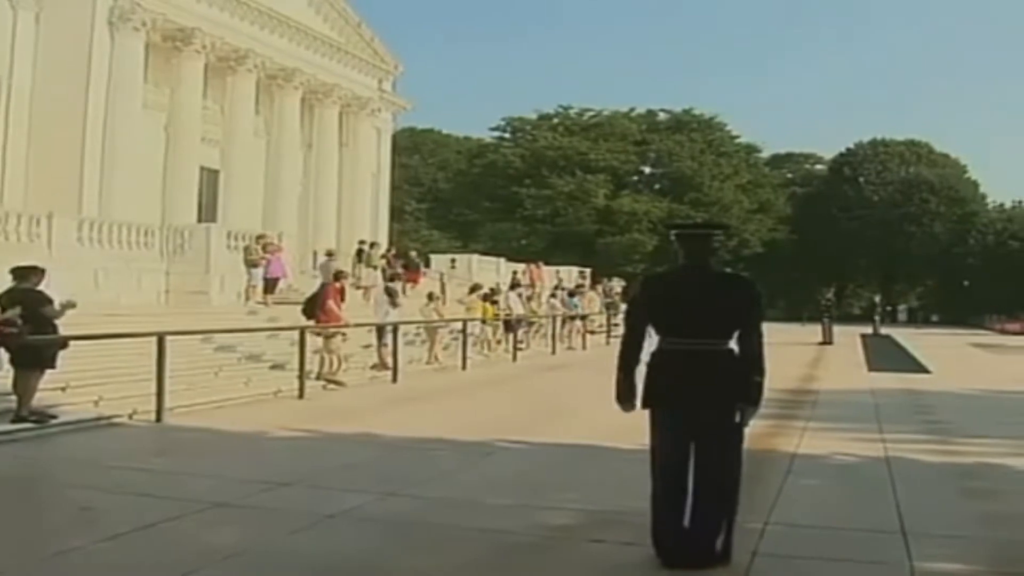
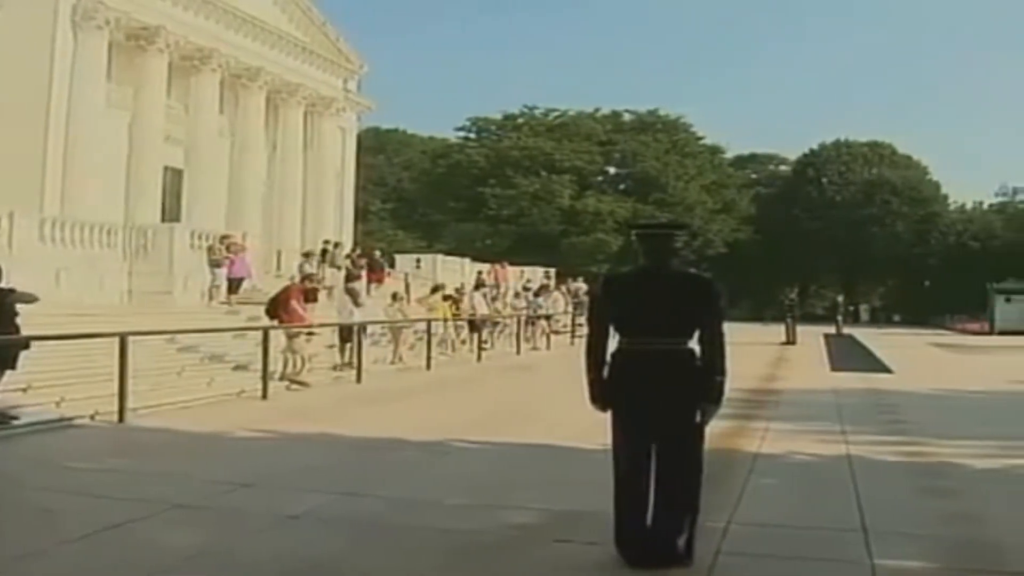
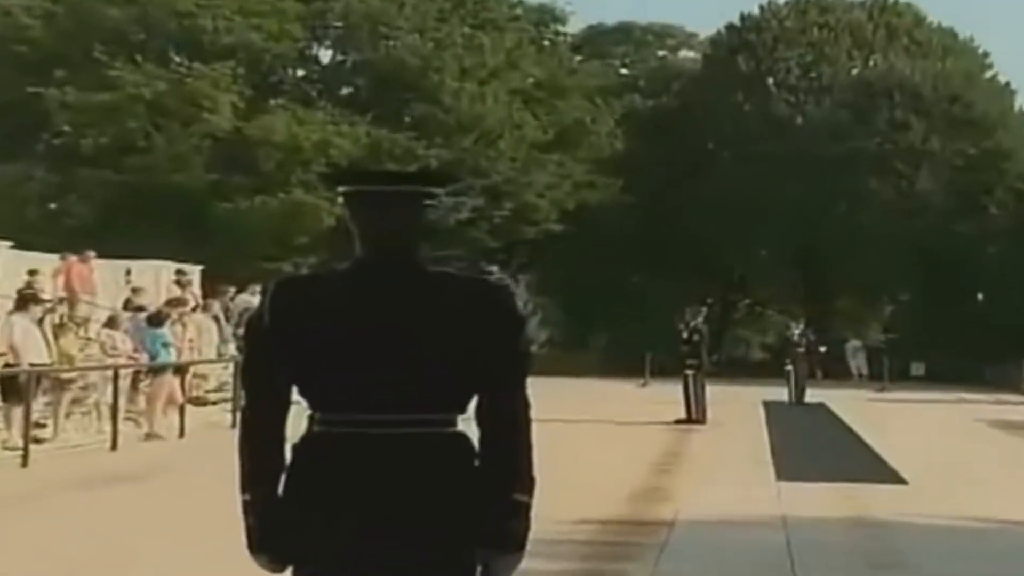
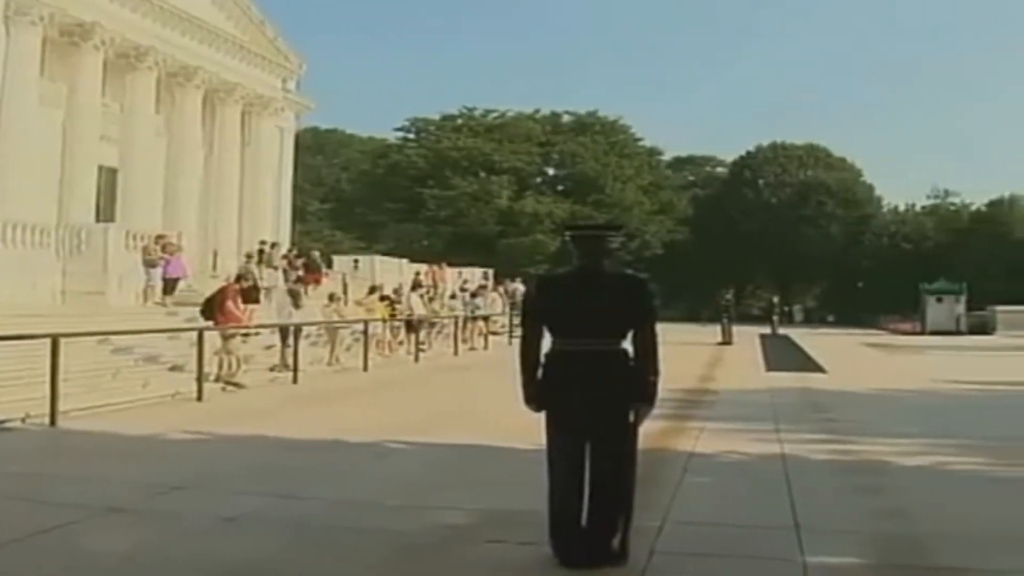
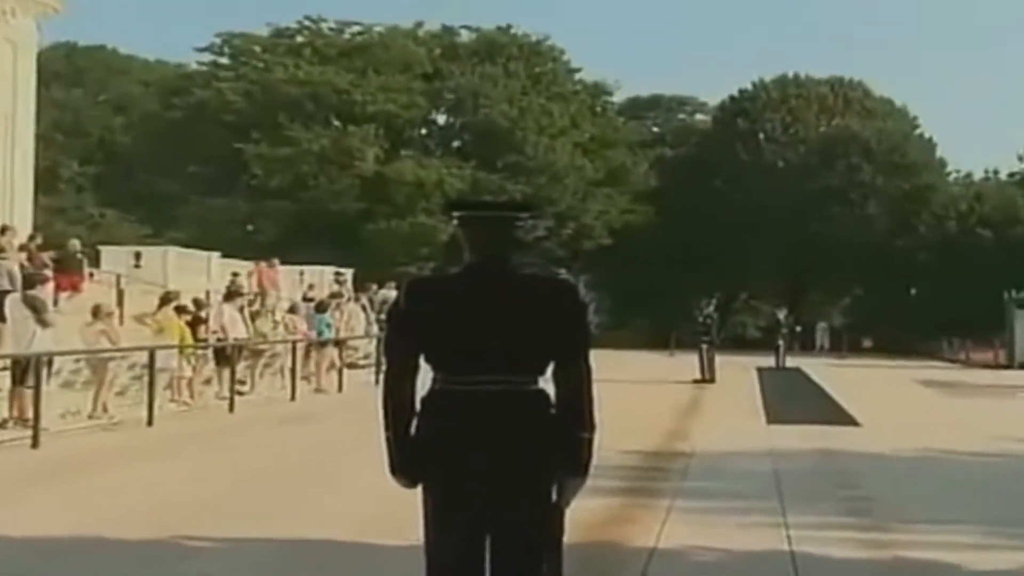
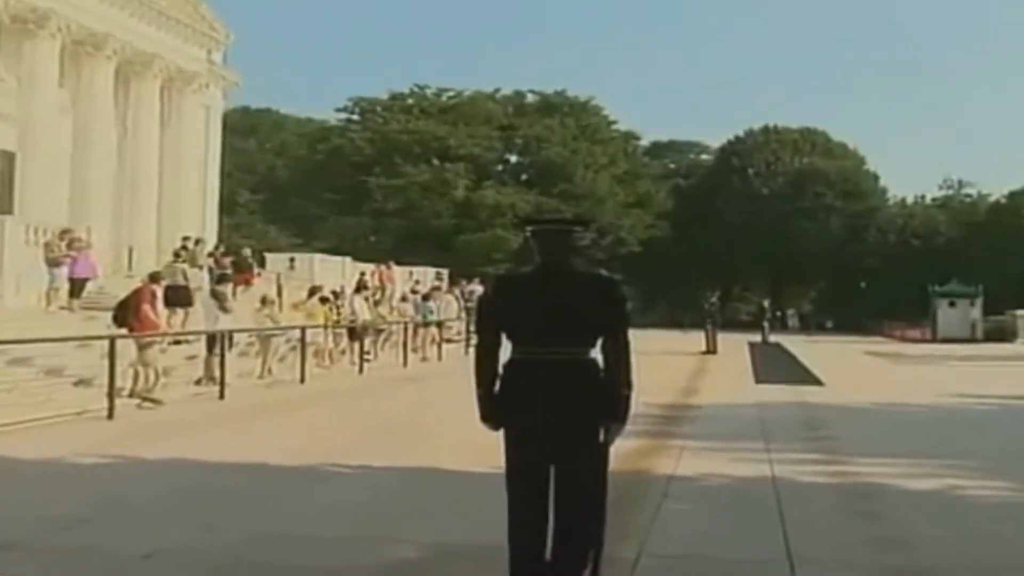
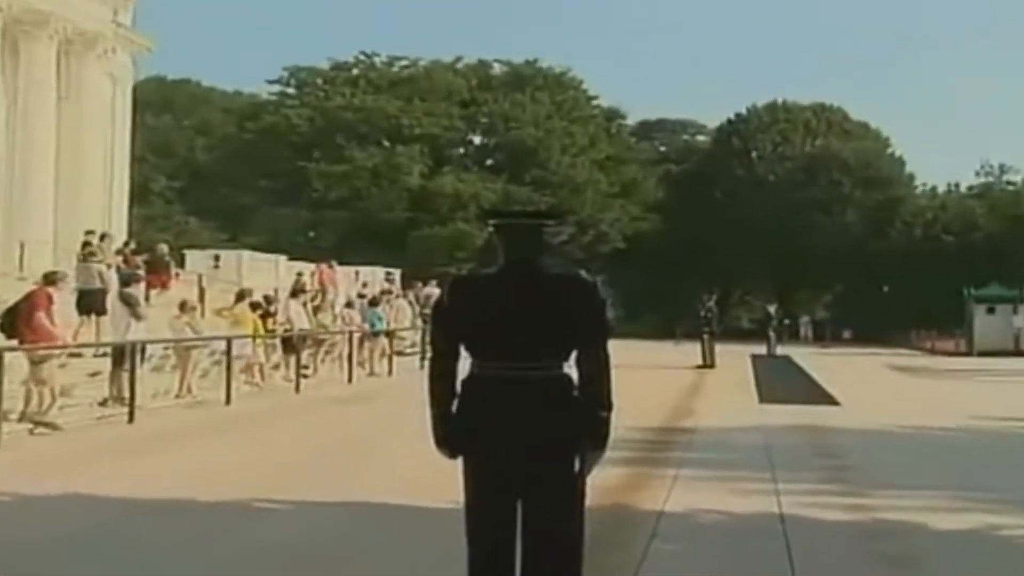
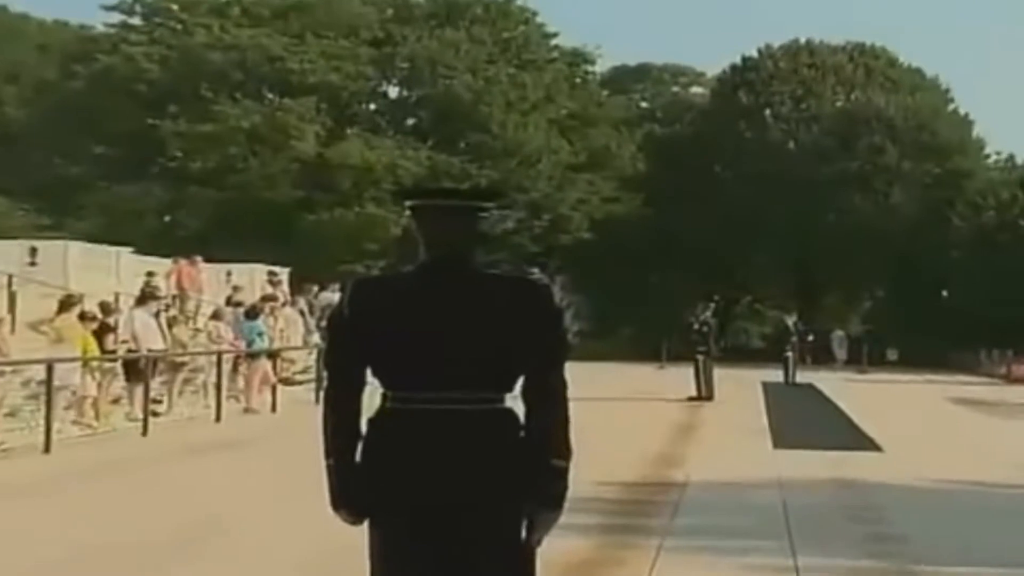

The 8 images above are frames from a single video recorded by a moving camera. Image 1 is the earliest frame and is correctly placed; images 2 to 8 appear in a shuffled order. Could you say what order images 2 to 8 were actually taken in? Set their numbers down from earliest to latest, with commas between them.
2, 4, 6, 7, 5, 8, 3
